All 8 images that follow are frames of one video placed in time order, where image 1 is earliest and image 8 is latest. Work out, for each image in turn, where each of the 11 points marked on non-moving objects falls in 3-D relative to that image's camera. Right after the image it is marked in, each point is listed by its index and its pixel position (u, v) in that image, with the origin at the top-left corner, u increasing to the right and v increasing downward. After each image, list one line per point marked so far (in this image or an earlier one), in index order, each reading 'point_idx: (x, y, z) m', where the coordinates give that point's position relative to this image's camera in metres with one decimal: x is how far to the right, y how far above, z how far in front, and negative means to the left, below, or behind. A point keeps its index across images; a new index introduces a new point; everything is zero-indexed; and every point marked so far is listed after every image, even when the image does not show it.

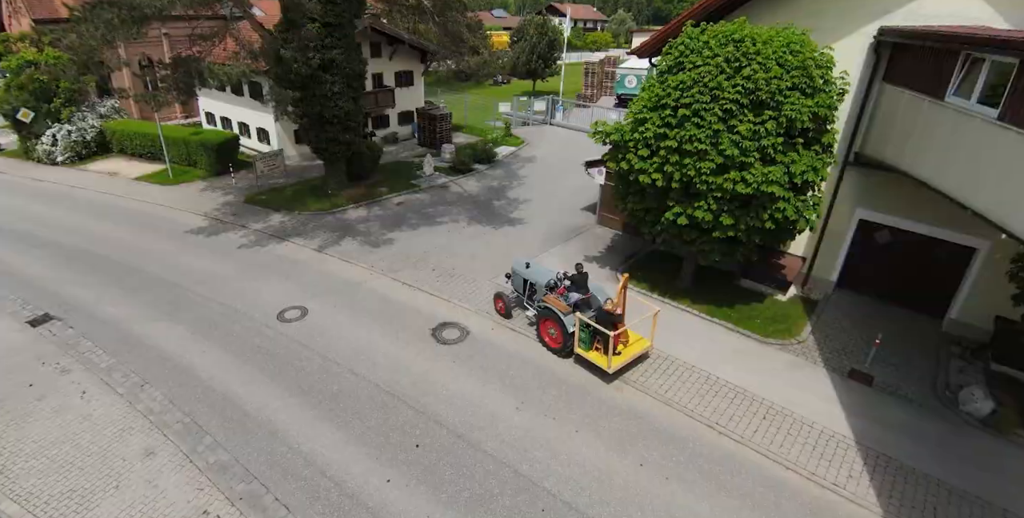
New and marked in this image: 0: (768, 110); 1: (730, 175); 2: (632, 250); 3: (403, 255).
0: (+5.4, +3.2, +10.6) m
1: (+4.7, +1.8, +10.8) m
2: (+4.0, +0.3, +16.7) m
3: (-3.5, +0.1, +16.2) m
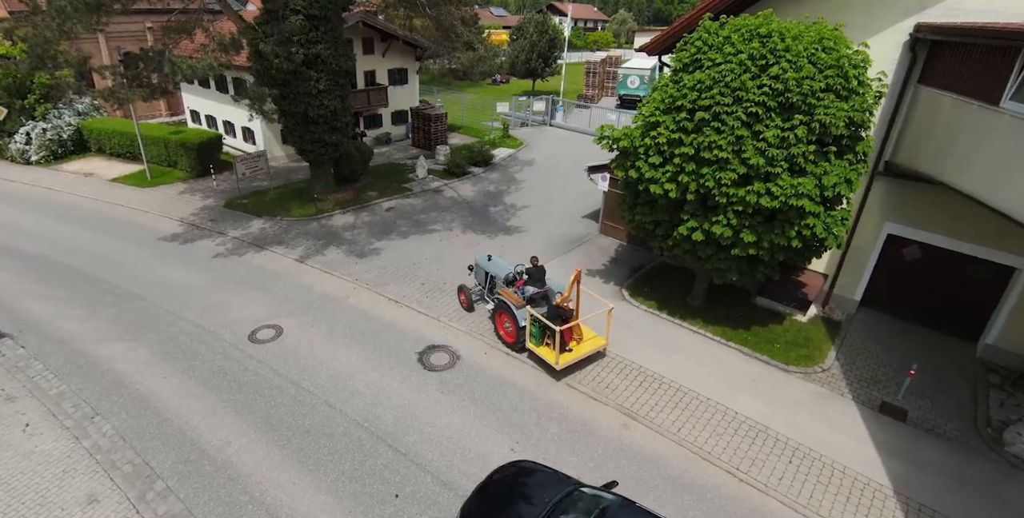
0: (+5.4, +2.7, +9.4) m
1: (+4.7, +1.4, +9.6) m
2: (+3.9, -0.1, +15.5) m
3: (-3.7, -0.2, +15.0) m
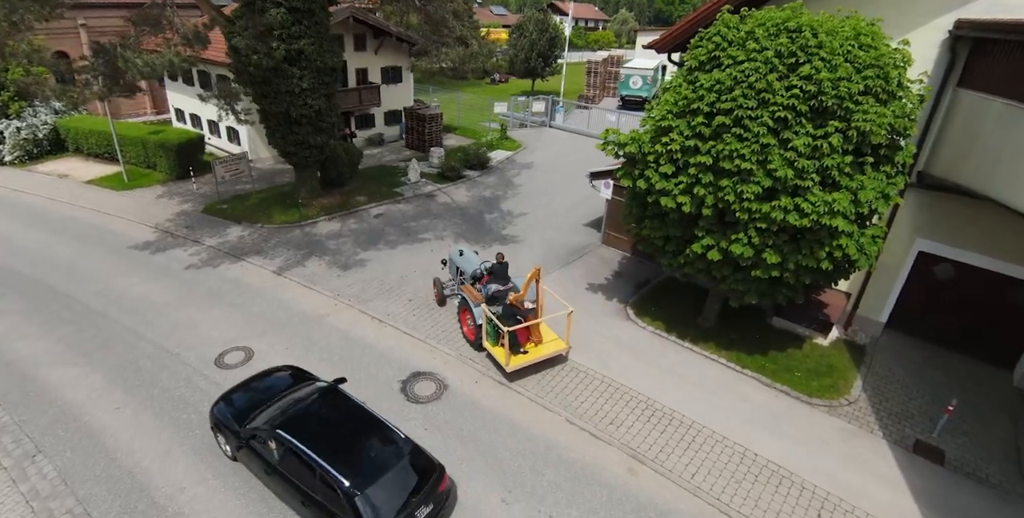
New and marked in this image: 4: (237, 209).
0: (+5.3, +2.3, +8.3) m
1: (+4.5, +1.0, +8.5) m
2: (+3.8, -0.5, +14.3) m
3: (-3.8, -0.6, +13.8) m
4: (-9.8, +1.8, +17.9) m
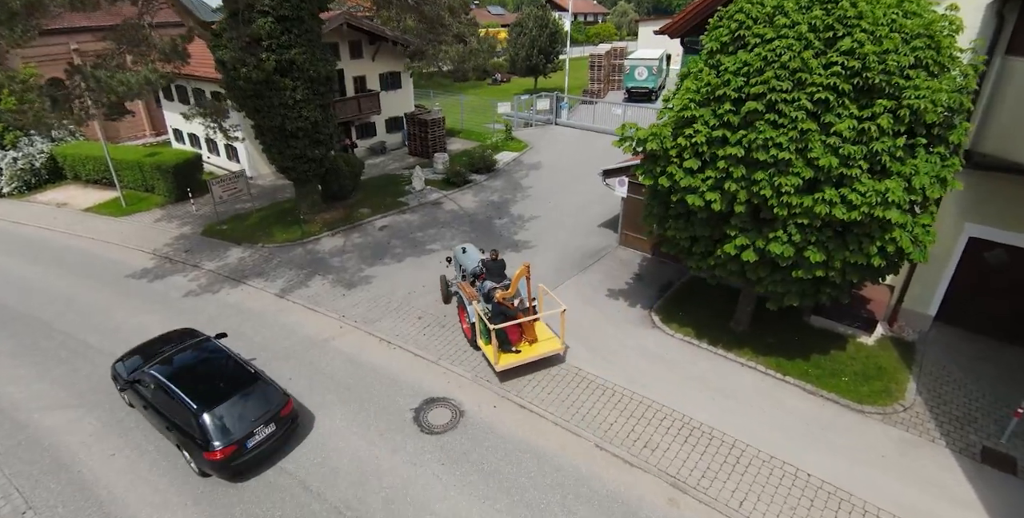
0: (+5.4, +2.4, +7.3) m
1: (+4.7, +1.0, +7.6) m
2: (+4.1, -0.5, +13.4) m
3: (-3.4, -1.0, +13.1) m
4: (-9.5, +1.0, +17.2) m
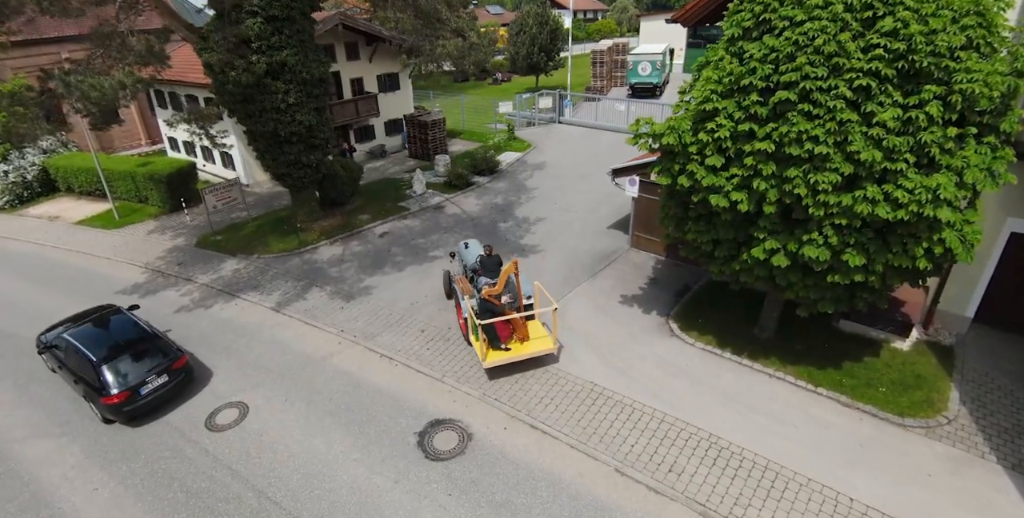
0: (+5.4, +2.3, +6.6) m
1: (+4.8, +0.9, +6.8) m
2: (+4.3, -0.6, +12.7) m
3: (-3.2, -1.3, +12.4) m
4: (-9.3, +0.6, +16.6) m
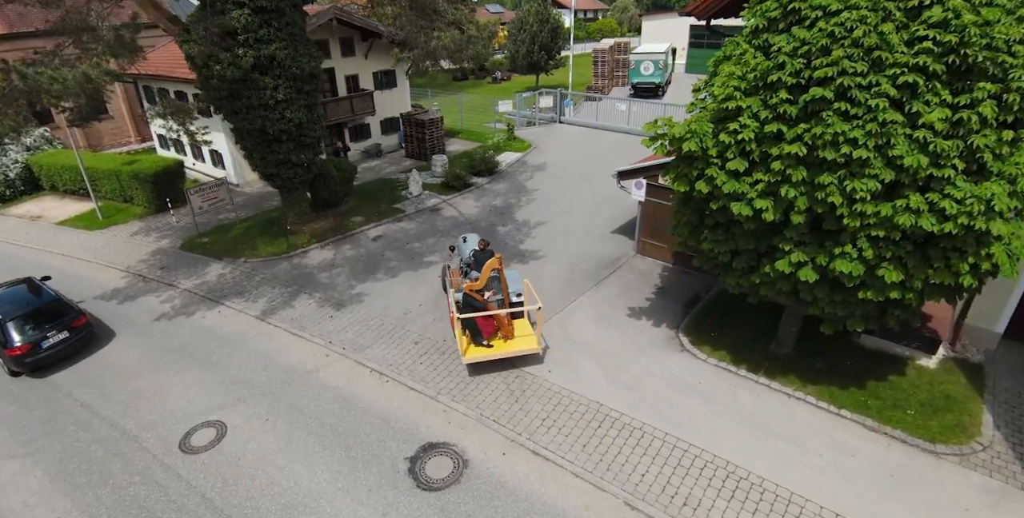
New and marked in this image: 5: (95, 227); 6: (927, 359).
0: (+5.5, +2.1, +5.9) m
1: (+4.8, +0.7, +6.1) m
2: (+4.3, -0.8, +12.0) m
3: (-3.2, -1.4, +11.6) m
4: (-9.3, +0.5, +15.9) m
5: (-15.1, +1.2, +18.1) m
6: (+8.2, -2.0, +9.9) m
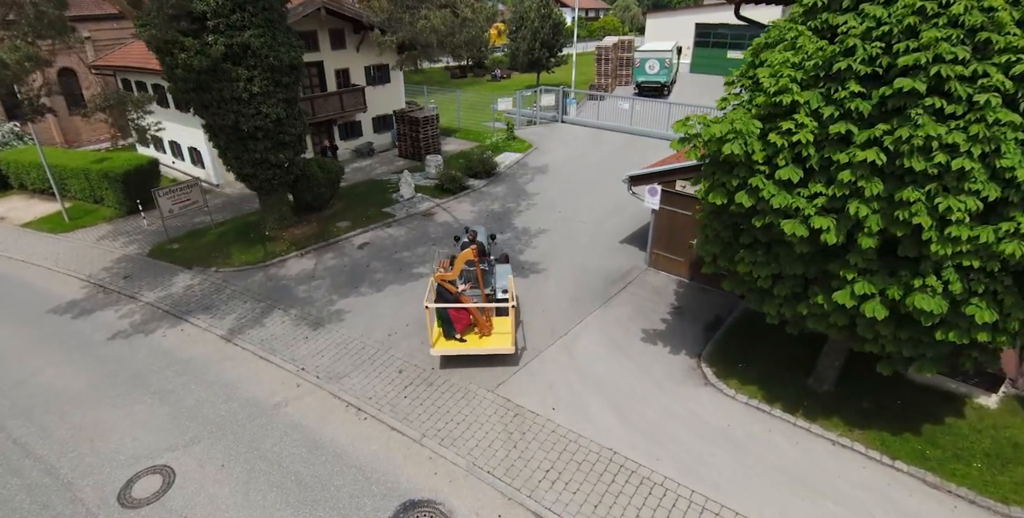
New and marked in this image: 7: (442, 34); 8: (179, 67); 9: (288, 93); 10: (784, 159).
0: (+5.5, +1.7, +4.5) m
1: (+4.8, +0.3, +4.8) m
2: (+4.3, -1.2, +10.7) m
3: (-3.2, -1.7, +10.3) m
4: (-9.3, +0.3, +14.5) m
5: (-15.1, +1.0, +16.8) m
6: (+8.2, -2.4, +8.6) m
7: (-2.5, +8.4, +19.7) m
8: (-7.7, +4.4, +11.5) m
9: (-5.8, +4.3, +13.1) m
10: (+3.1, +1.1, +5.7) m
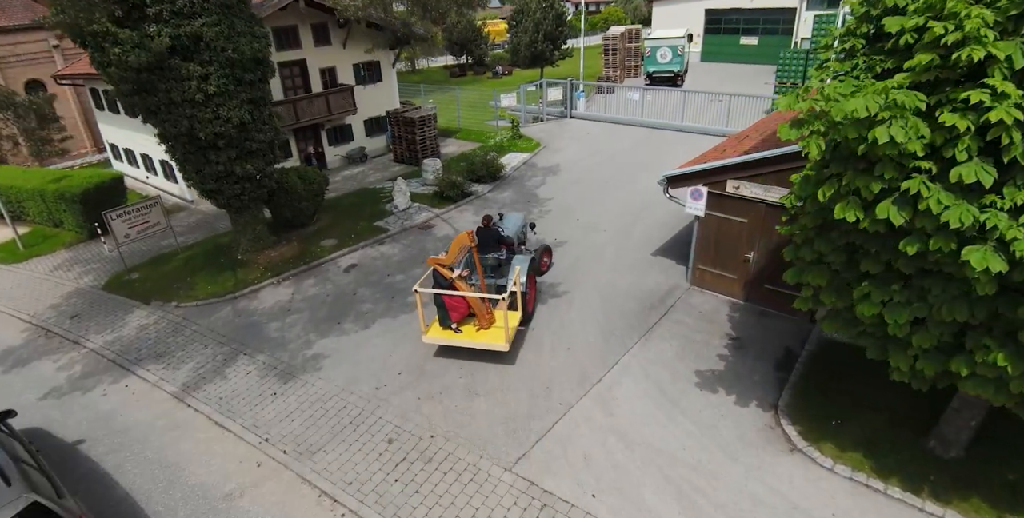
0: (+5.6, +1.4, +2.4) m
1: (+5.0, 0.0, +2.6) m
2: (+4.6, -1.5, +8.5) m
3: (-2.9, -2.3, +8.2) m
4: (-9.0, -0.5, +12.5) m
5: (-14.8, 0.0, +14.9) m
6: (+8.5, -2.5, +6.4) m
7: (-2.4, +7.9, +17.6) m
8: (-7.5, +3.7, +9.5) m
9: (-5.7, +3.7, +11.1) m
10: (+3.3, +0.8, +3.6) m
